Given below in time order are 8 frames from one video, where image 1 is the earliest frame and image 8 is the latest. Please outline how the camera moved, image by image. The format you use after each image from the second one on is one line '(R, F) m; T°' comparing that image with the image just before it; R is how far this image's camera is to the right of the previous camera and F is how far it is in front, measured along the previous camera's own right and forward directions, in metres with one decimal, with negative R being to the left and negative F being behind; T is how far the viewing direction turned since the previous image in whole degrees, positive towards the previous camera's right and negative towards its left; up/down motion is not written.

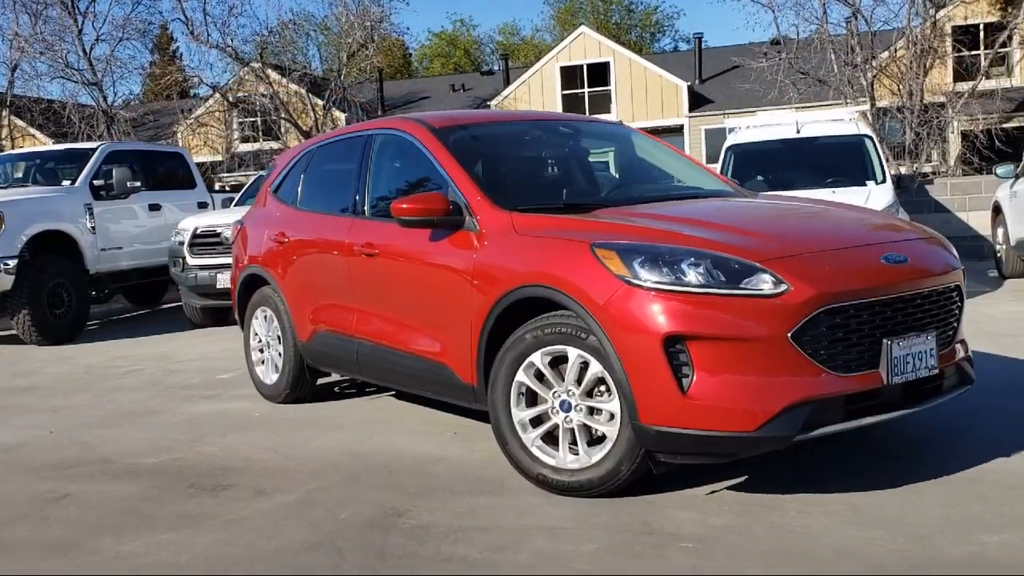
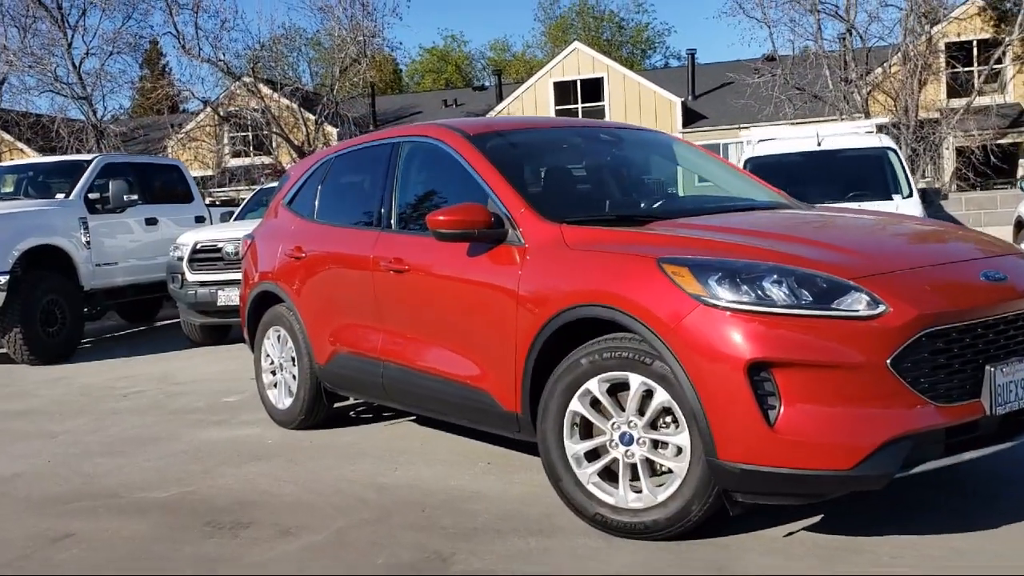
(-0.3, +0.4) m; +1°
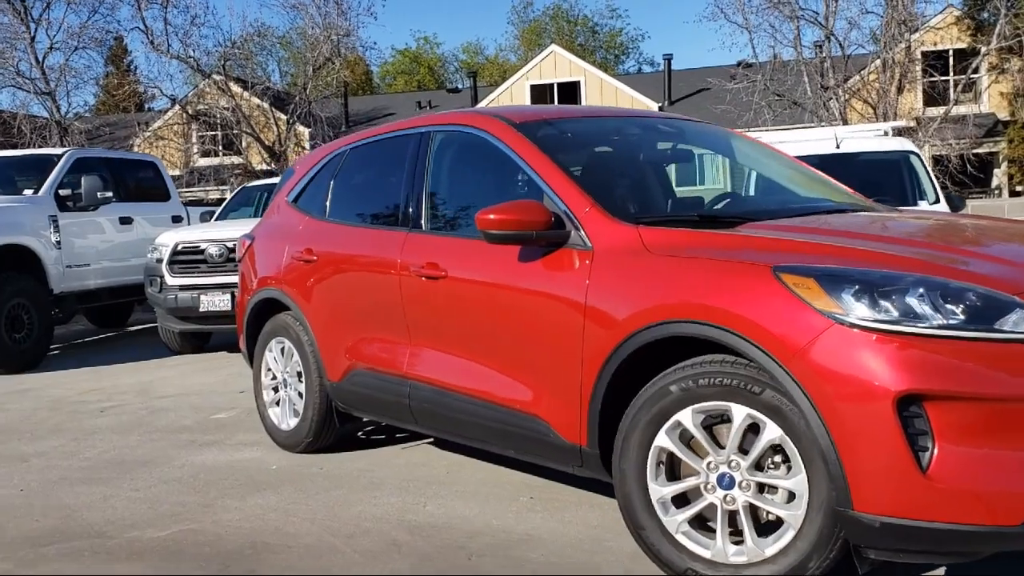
(-0.4, +0.6) m; +2°
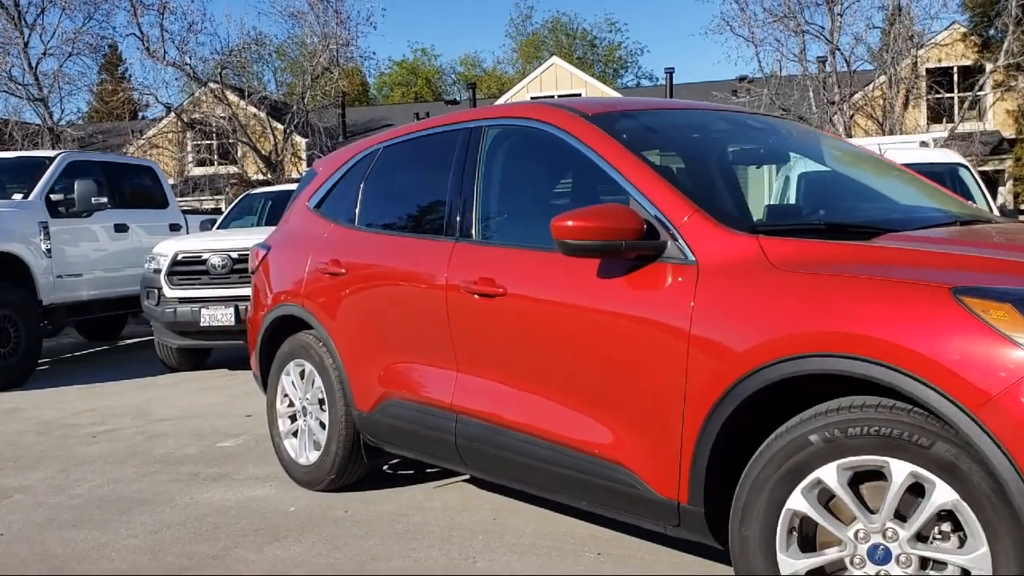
(-0.3, +0.6) m; 0°
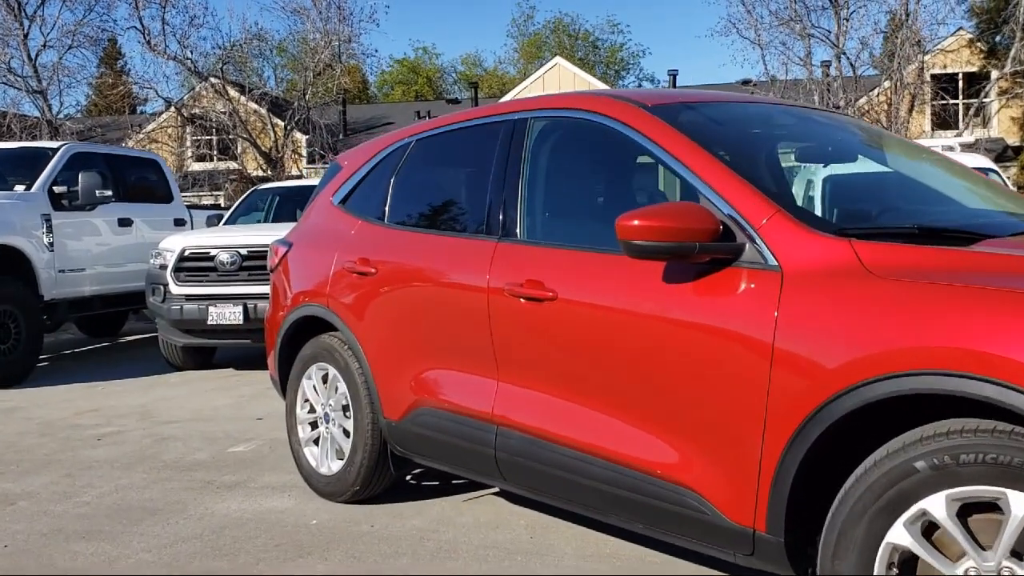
(-0.2, +0.3) m; 0°
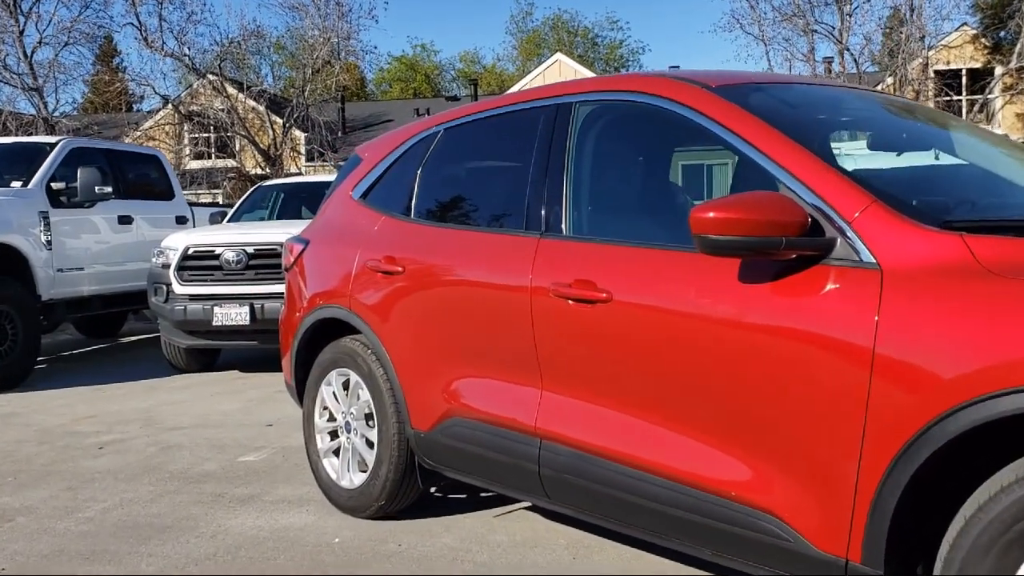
(-0.2, +0.3) m; 0°
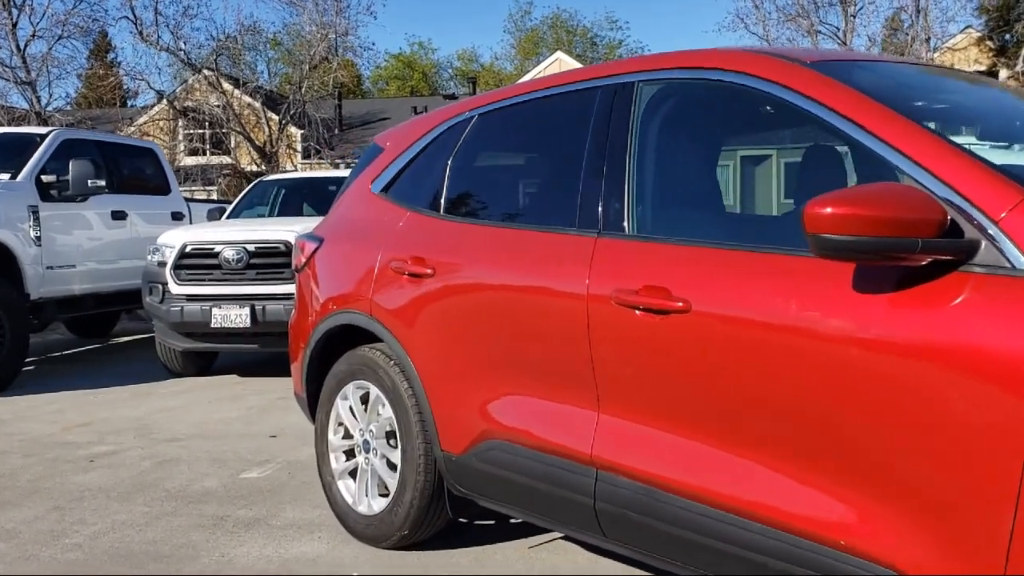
(-0.2, +0.4) m; 0°
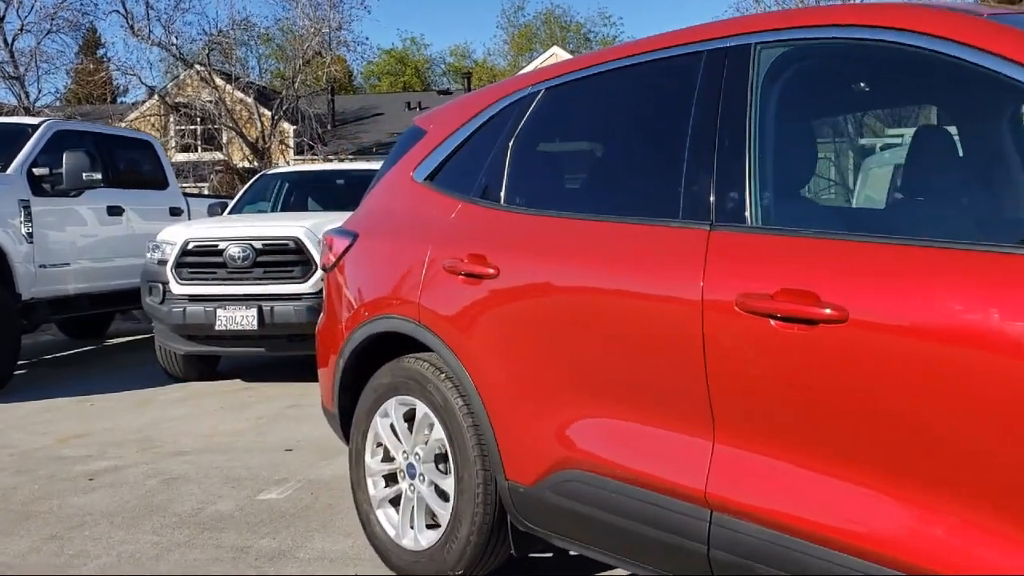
(-0.3, +0.5) m; +1°
